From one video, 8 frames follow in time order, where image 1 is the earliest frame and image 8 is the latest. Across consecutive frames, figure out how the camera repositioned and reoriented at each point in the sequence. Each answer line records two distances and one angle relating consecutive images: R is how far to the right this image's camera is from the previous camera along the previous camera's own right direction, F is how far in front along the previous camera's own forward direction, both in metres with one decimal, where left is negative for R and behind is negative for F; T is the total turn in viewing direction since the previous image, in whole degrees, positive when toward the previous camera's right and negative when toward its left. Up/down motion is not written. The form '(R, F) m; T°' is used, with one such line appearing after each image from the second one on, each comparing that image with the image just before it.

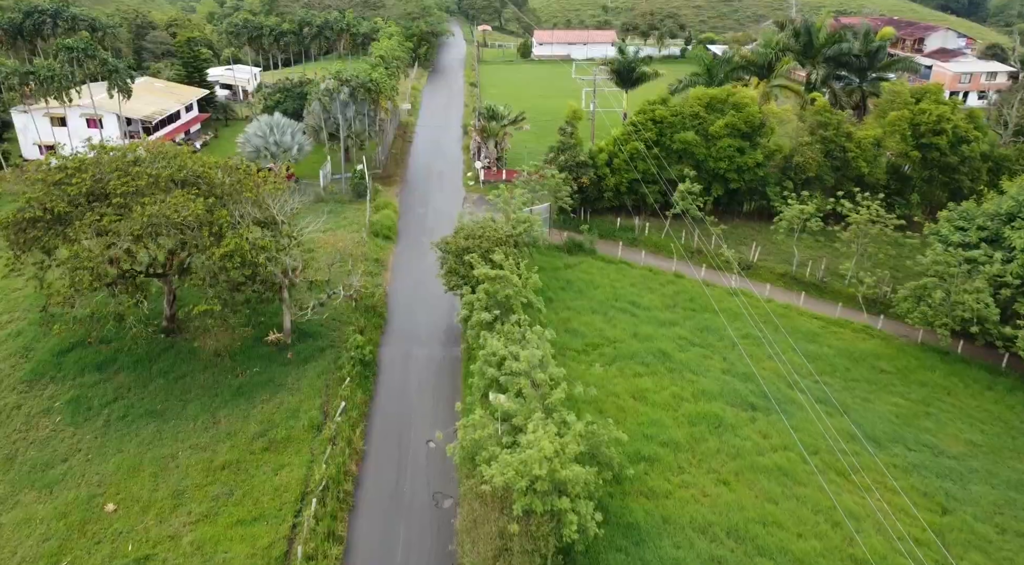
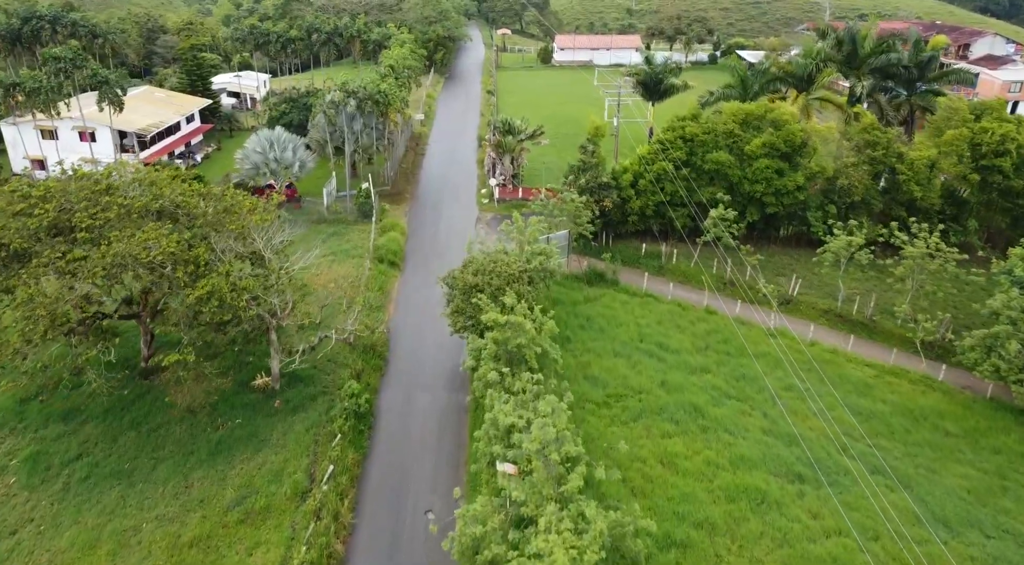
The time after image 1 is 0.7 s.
(+0.2, +2.9) m; -2°
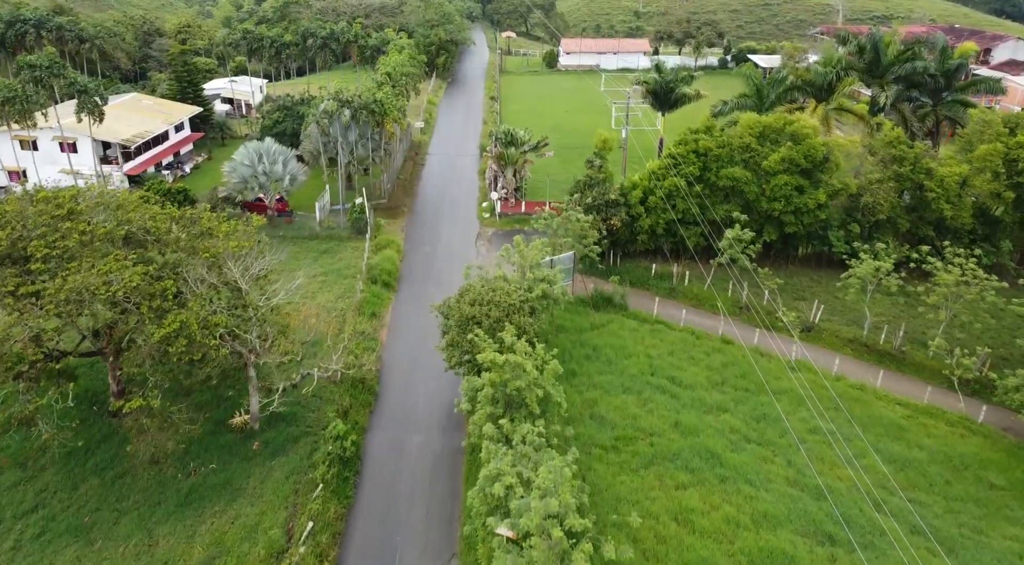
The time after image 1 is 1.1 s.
(+0.2, +2.0) m; 0°
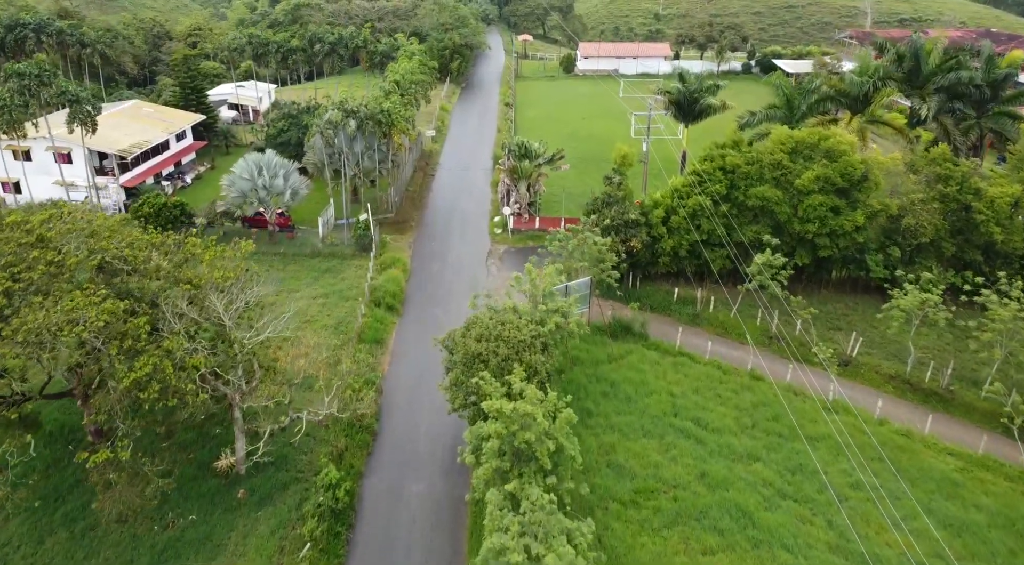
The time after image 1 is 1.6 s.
(+0.1, +2.0) m; -1°
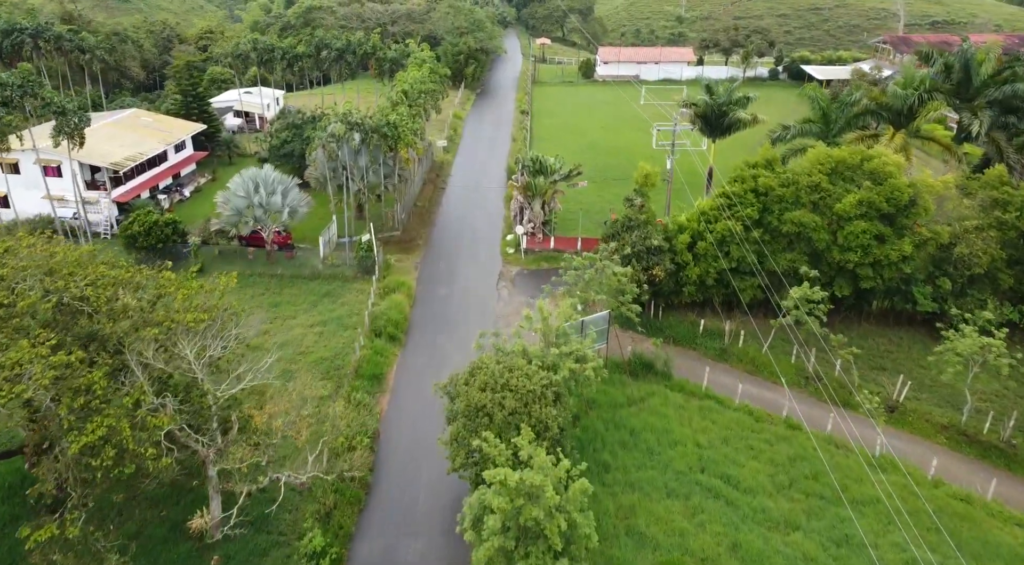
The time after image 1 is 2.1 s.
(+0.2, +2.3) m; -1°
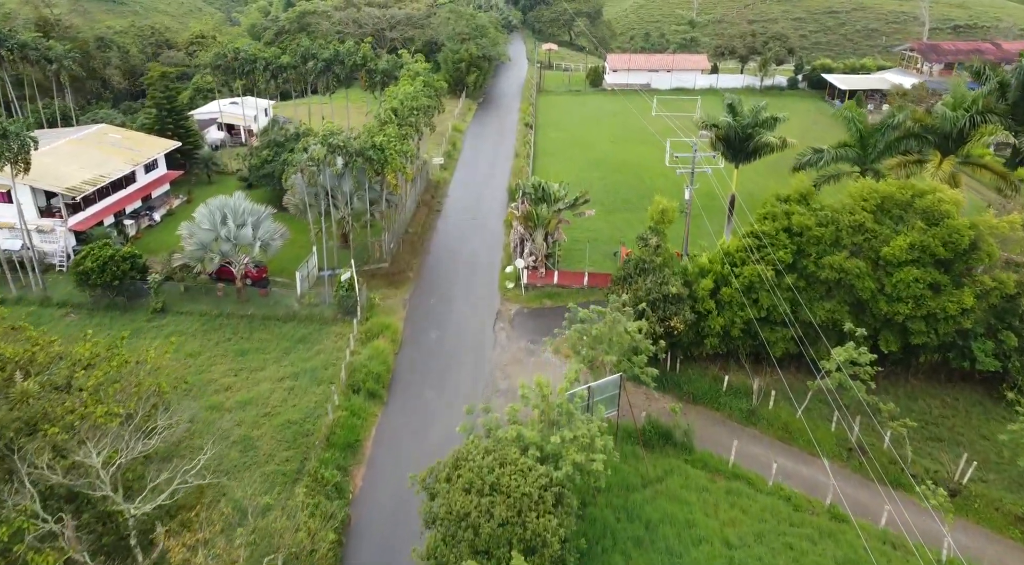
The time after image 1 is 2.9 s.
(+0.3, +3.4) m; -1°
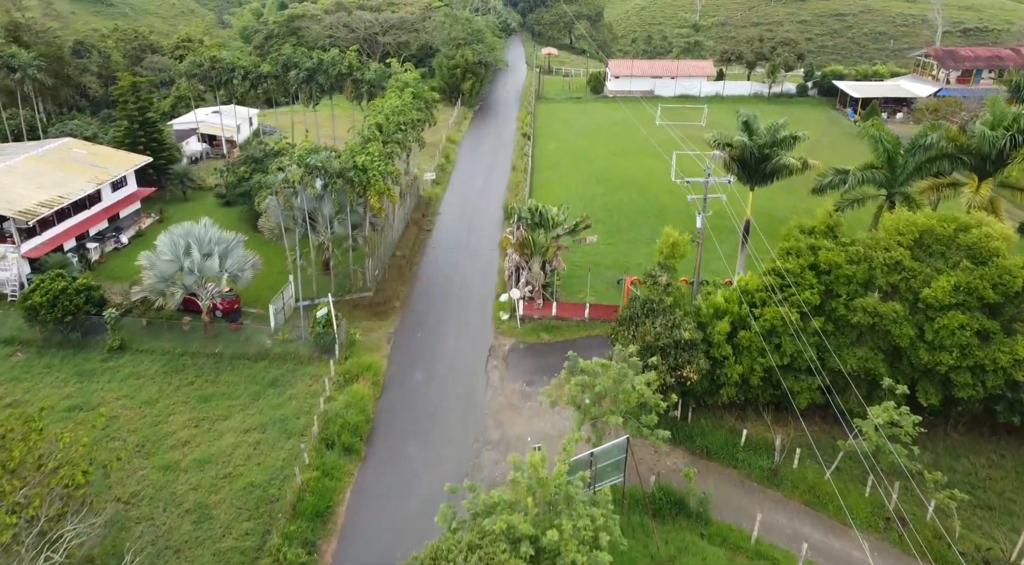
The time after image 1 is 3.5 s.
(+0.2, +2.6) m; 0°
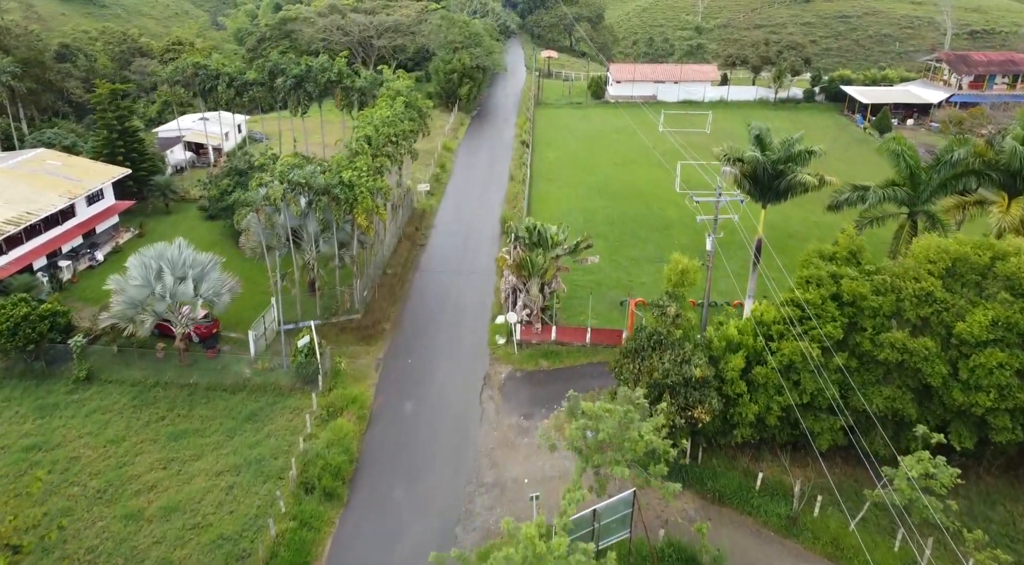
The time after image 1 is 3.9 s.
(+0.1, +1.7) m; 0°
